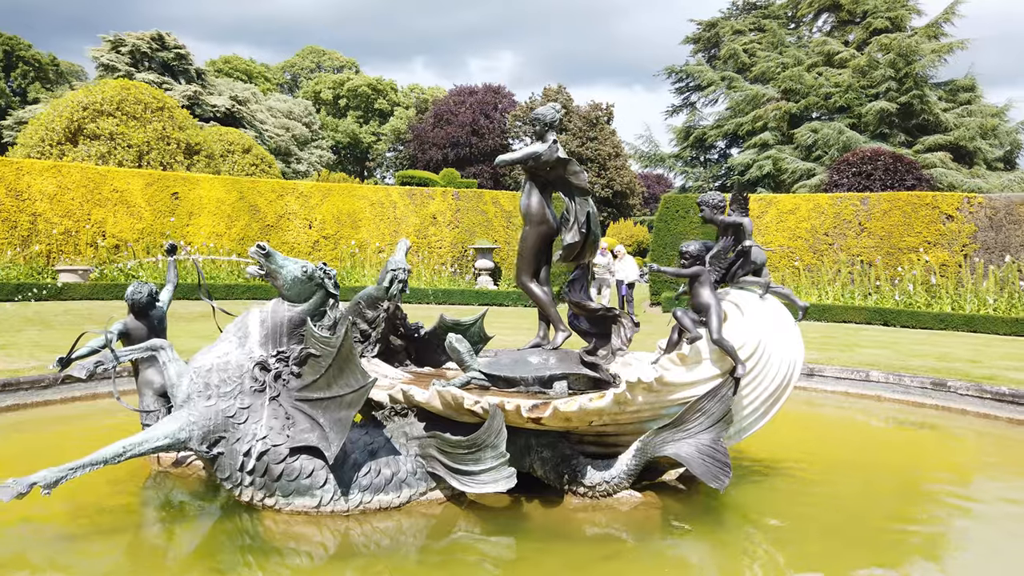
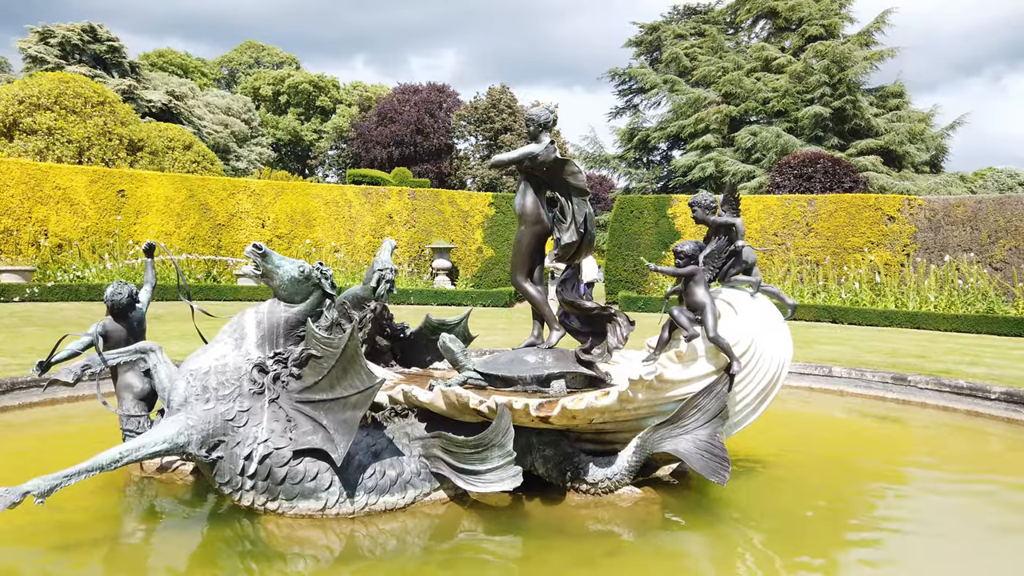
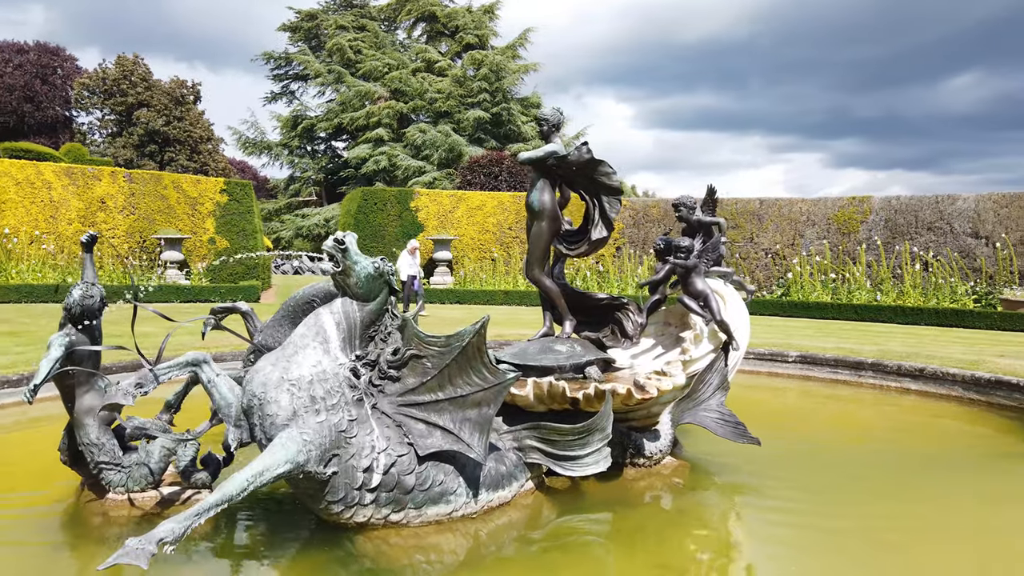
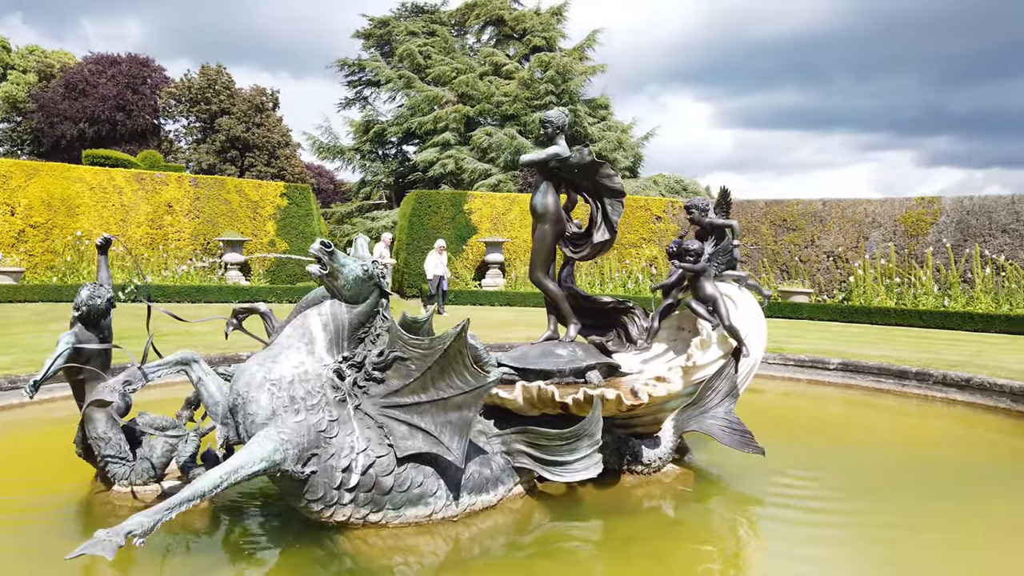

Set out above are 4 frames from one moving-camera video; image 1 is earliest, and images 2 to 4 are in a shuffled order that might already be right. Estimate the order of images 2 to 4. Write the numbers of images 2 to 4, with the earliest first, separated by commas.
2, 4, 3
